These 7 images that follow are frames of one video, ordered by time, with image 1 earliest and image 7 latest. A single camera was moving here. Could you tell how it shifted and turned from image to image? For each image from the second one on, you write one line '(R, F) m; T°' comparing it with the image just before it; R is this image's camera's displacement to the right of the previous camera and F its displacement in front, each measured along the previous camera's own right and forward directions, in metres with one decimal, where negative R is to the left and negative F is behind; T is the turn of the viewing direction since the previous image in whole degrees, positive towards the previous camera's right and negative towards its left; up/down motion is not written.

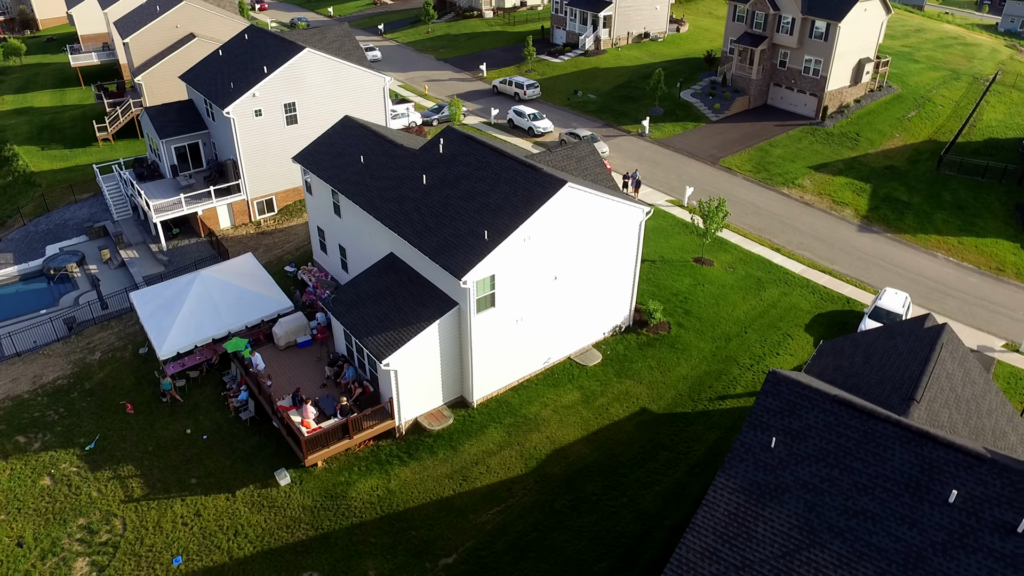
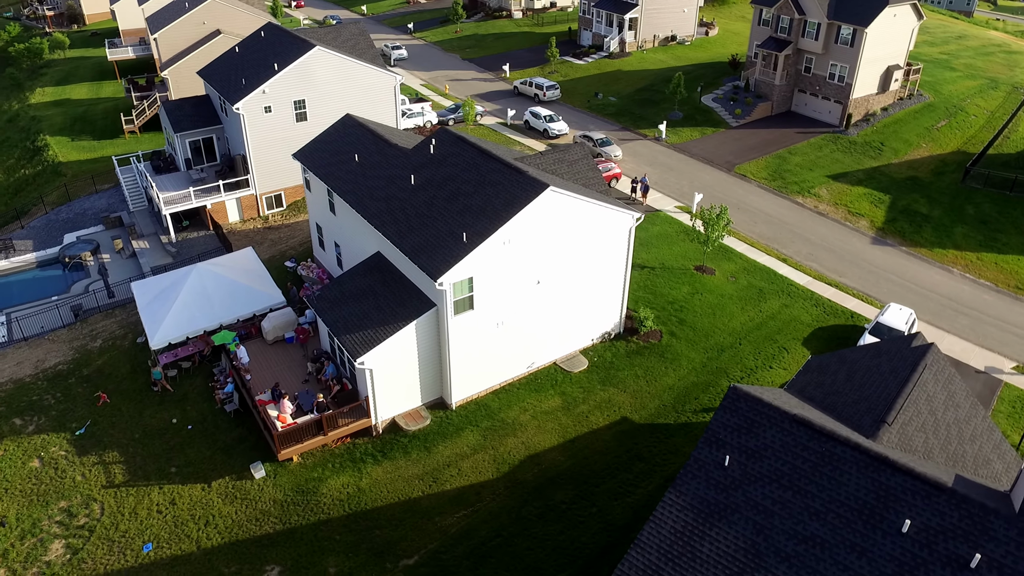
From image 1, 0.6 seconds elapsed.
(+1.8, +0.2) m; -3°
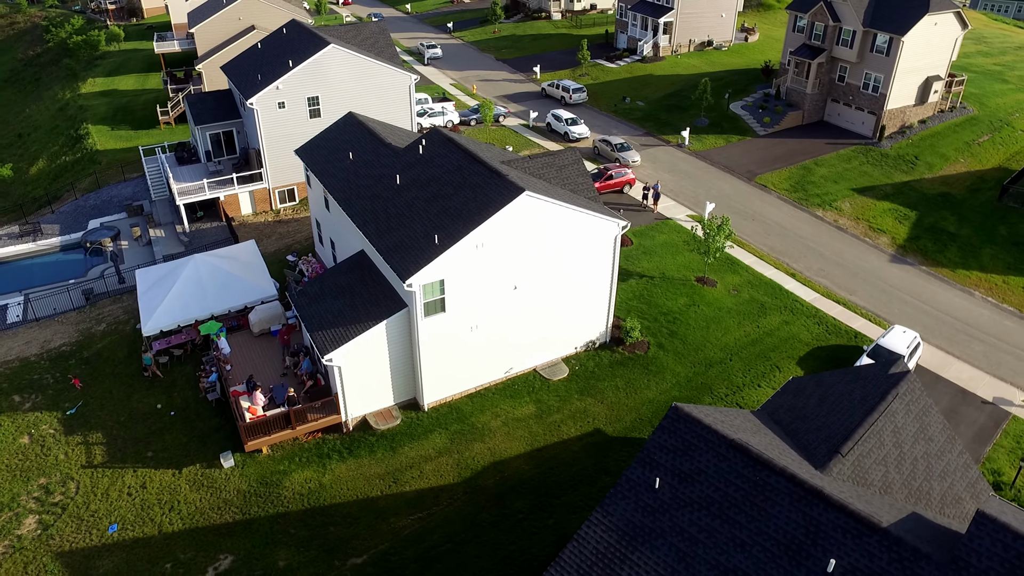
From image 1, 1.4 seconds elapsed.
(+2.4, +0.3) m; -4°
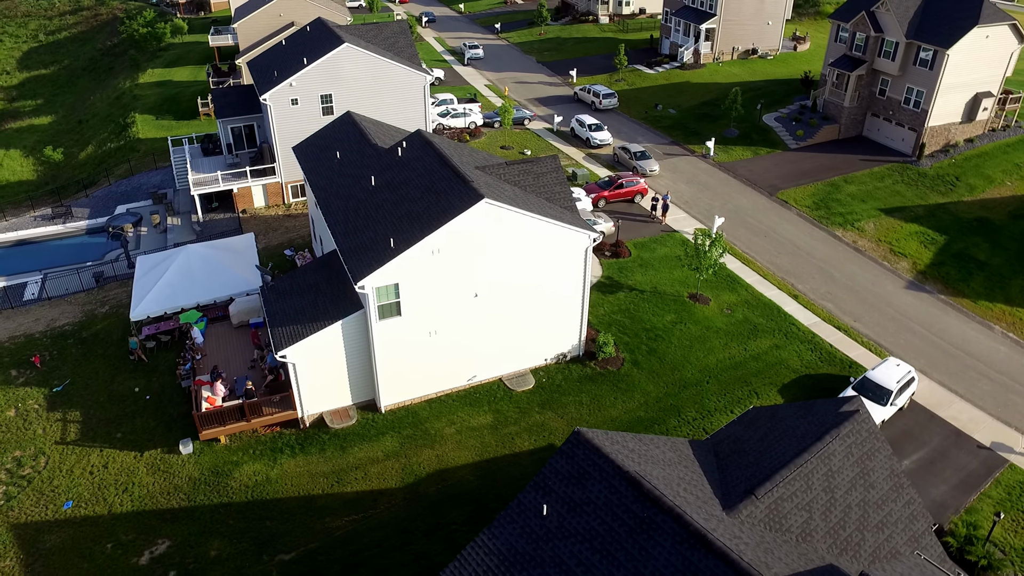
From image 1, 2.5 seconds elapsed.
(+3.3, +0.5) m; -5°
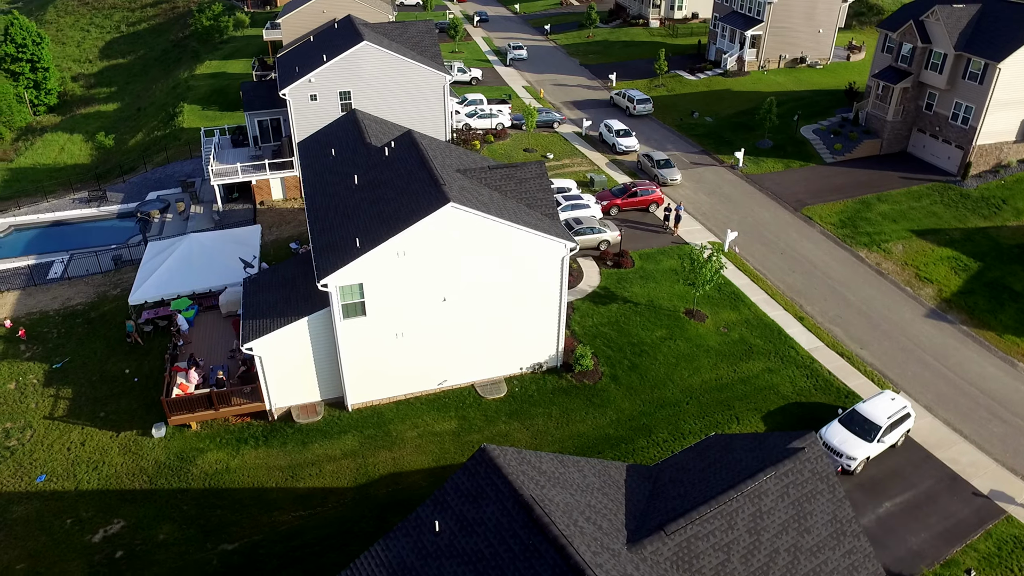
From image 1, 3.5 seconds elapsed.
(+3.0, +0.5) m; -5°
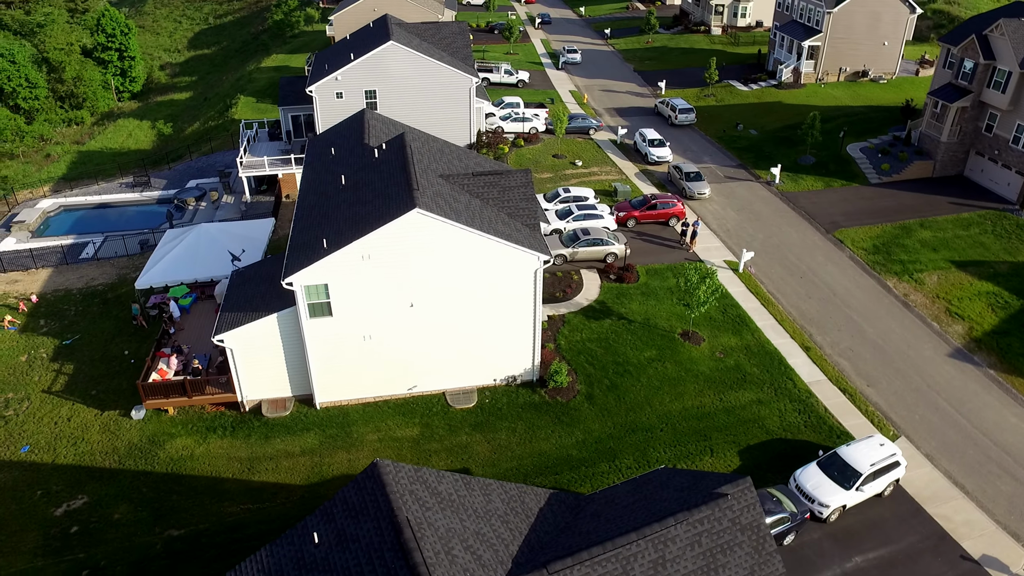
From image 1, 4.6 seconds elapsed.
(+3.3, +0.6) m; -6°
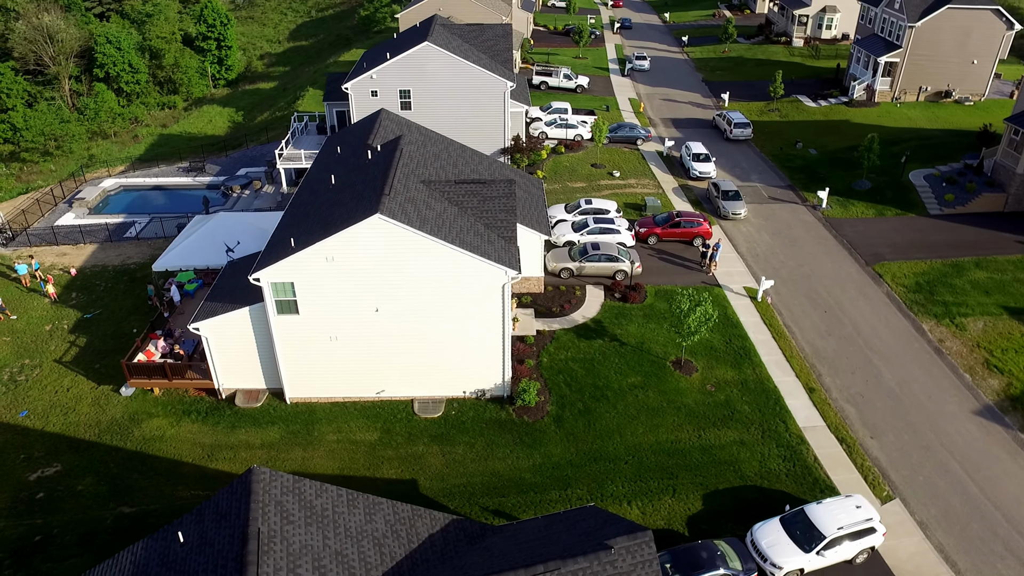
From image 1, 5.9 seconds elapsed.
(+3.9, +0.8) m; -7°
